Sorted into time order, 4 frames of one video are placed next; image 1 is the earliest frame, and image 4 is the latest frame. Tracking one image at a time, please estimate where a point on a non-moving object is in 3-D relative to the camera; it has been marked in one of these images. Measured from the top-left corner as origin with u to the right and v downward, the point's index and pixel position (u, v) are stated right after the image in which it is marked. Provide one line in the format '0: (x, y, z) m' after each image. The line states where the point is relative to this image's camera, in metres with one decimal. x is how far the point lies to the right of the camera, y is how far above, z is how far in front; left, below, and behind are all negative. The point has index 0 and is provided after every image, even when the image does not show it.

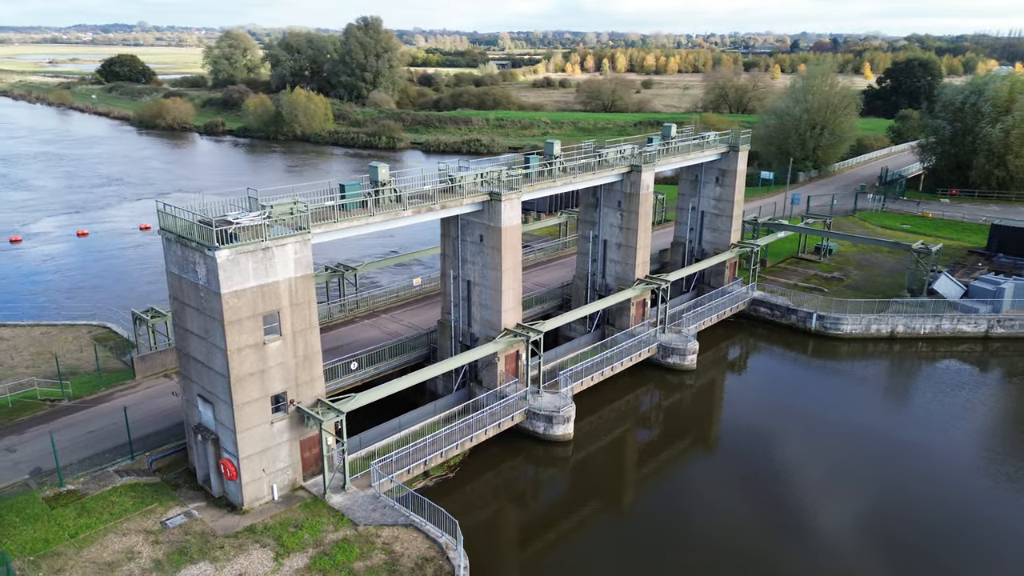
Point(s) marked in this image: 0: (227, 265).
0: (-7.3, +0.6, +19.0) m
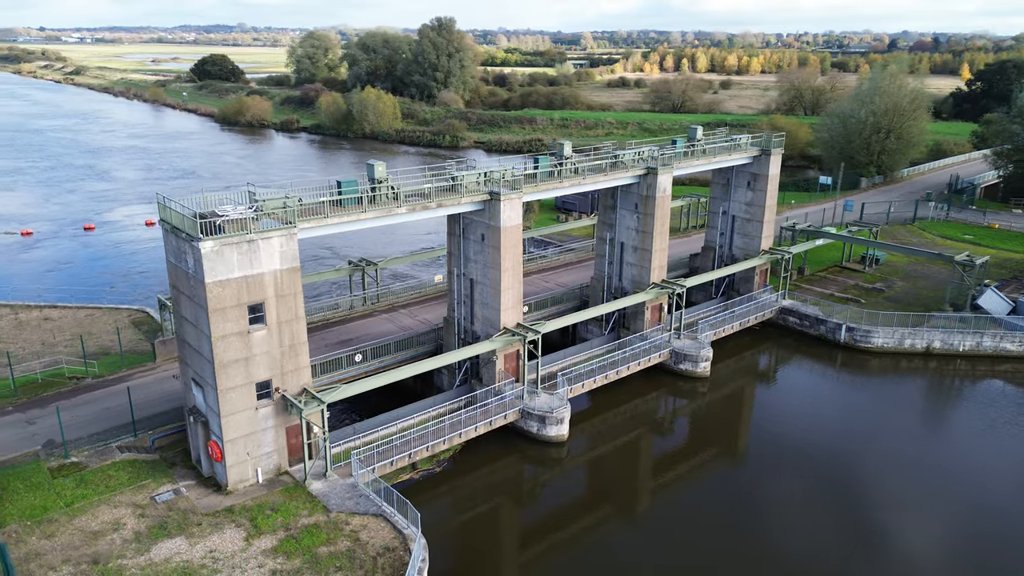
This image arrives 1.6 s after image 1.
0: (-8.1, +0.8, +20.0) m
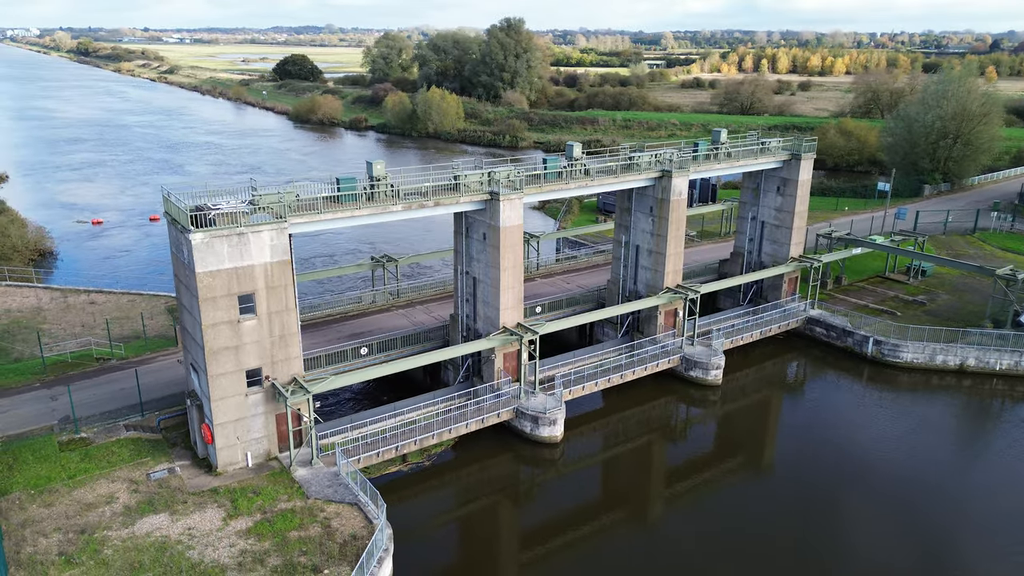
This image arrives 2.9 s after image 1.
0: (-8.8, +1.1, +20.9) m
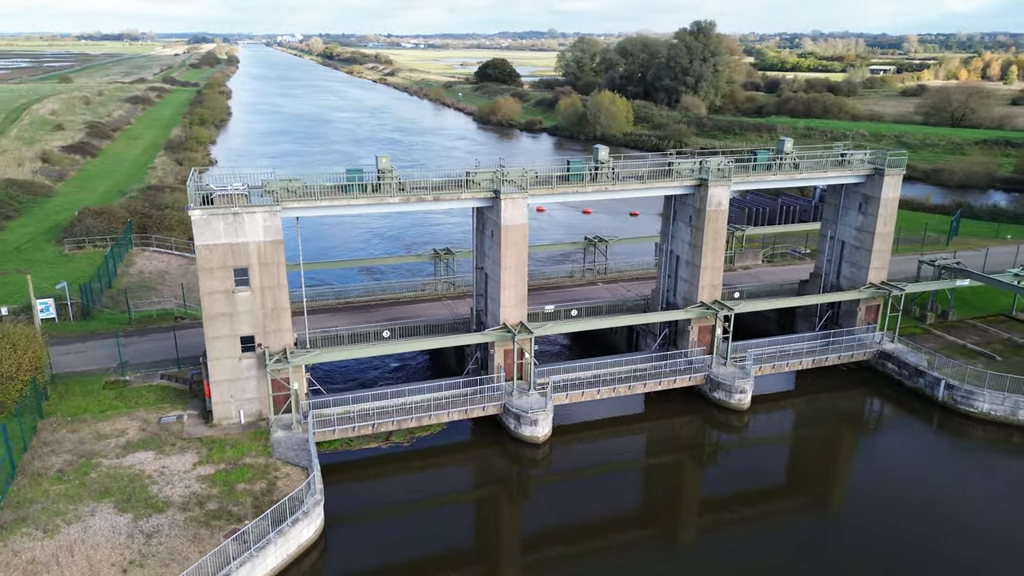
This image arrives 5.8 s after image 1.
0: (-10.0, +2.1, +23.8) m
